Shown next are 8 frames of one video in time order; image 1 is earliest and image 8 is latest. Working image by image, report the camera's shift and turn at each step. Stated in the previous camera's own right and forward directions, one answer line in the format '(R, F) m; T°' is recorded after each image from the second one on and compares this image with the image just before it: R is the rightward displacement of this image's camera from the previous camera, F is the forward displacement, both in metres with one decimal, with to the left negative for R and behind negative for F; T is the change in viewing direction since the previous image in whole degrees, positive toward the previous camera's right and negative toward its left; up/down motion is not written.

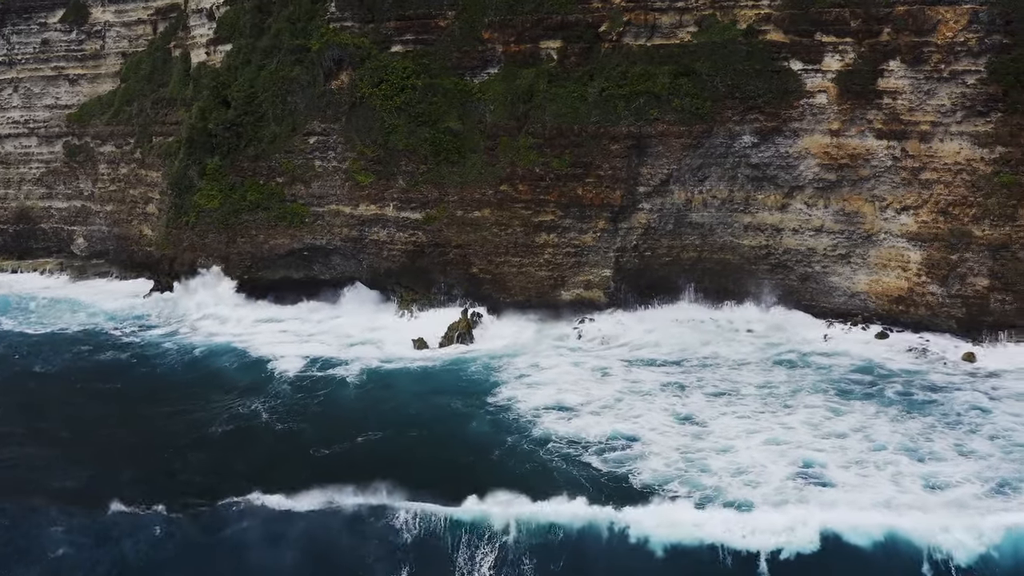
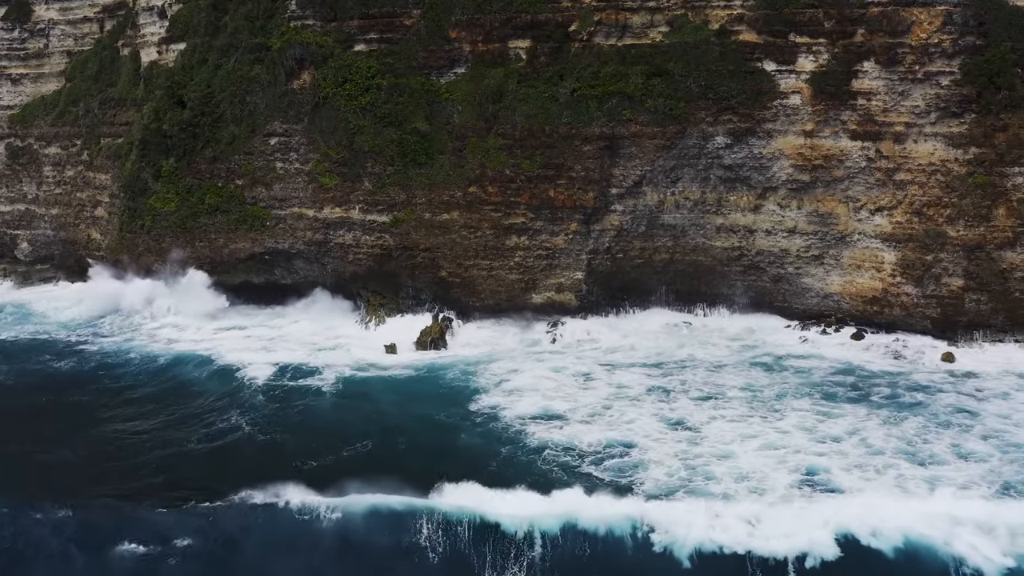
(-0.4, +0.5) m; +3°
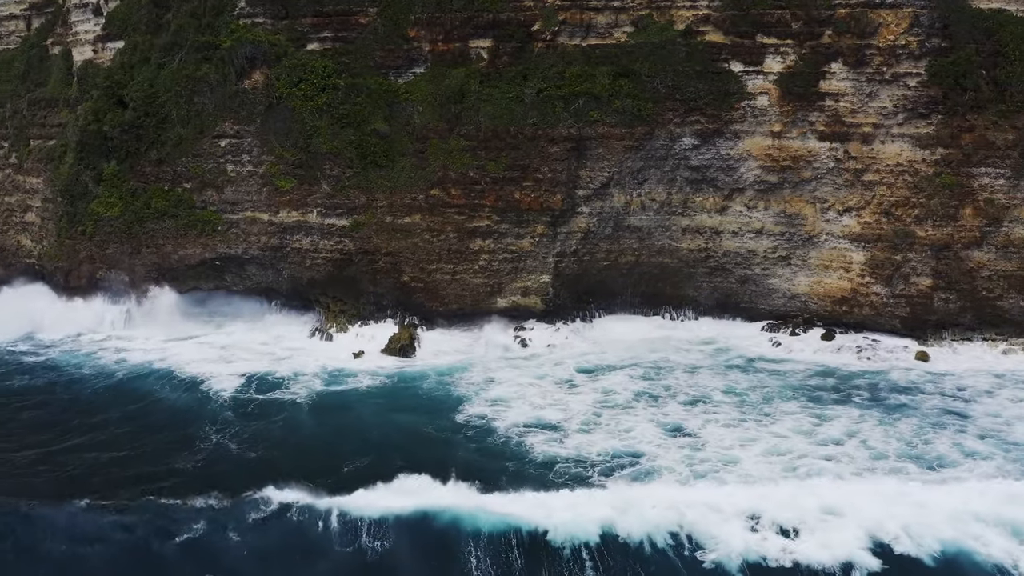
(-0.6, +0.5) m; +4°
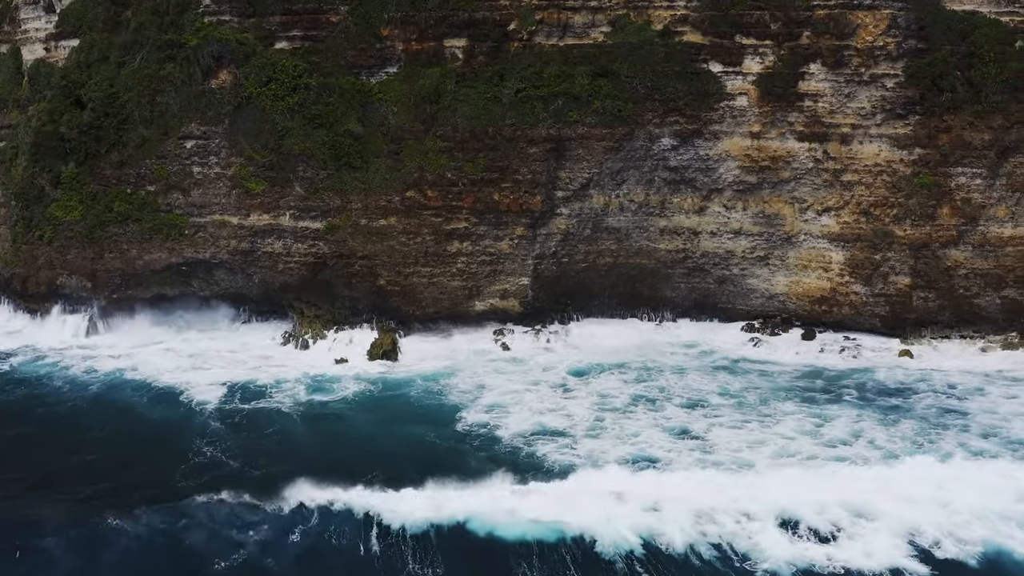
(-0.5, +0.3) m; +3°
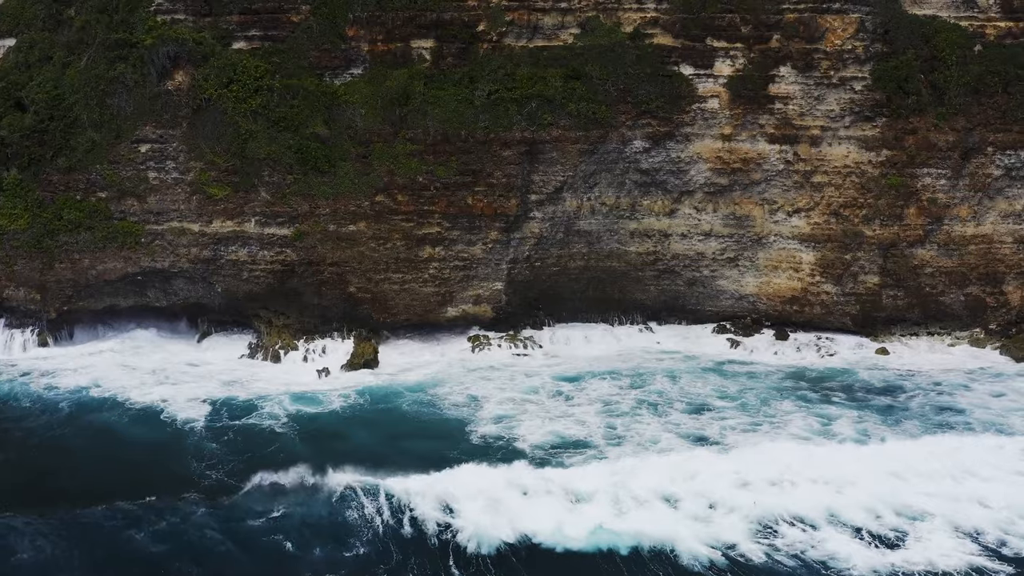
(-0.8, +0.4) m; +4°
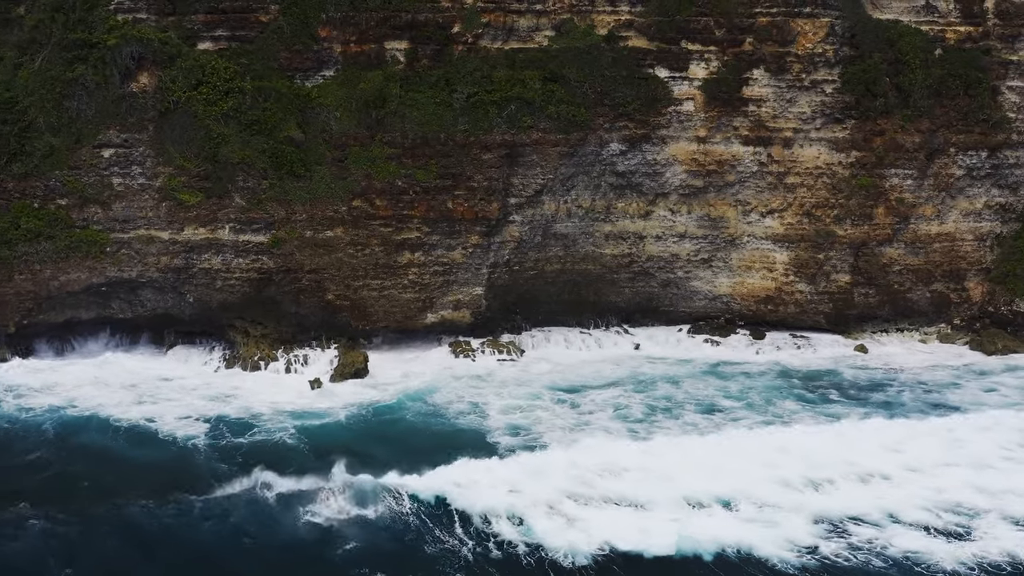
(-0.9, +0.3) m; +4°
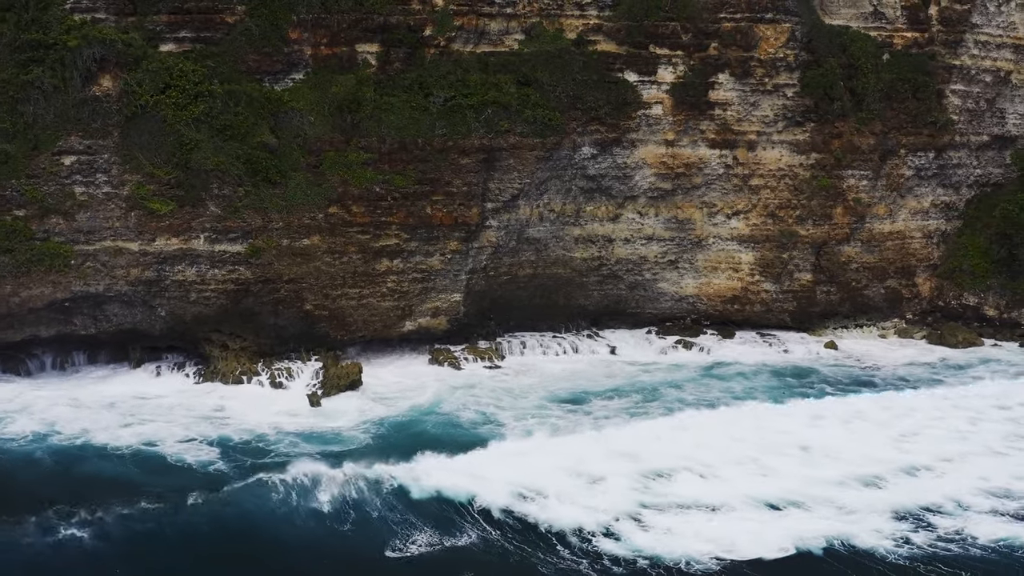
(-1.3, +0.2) m; +5°
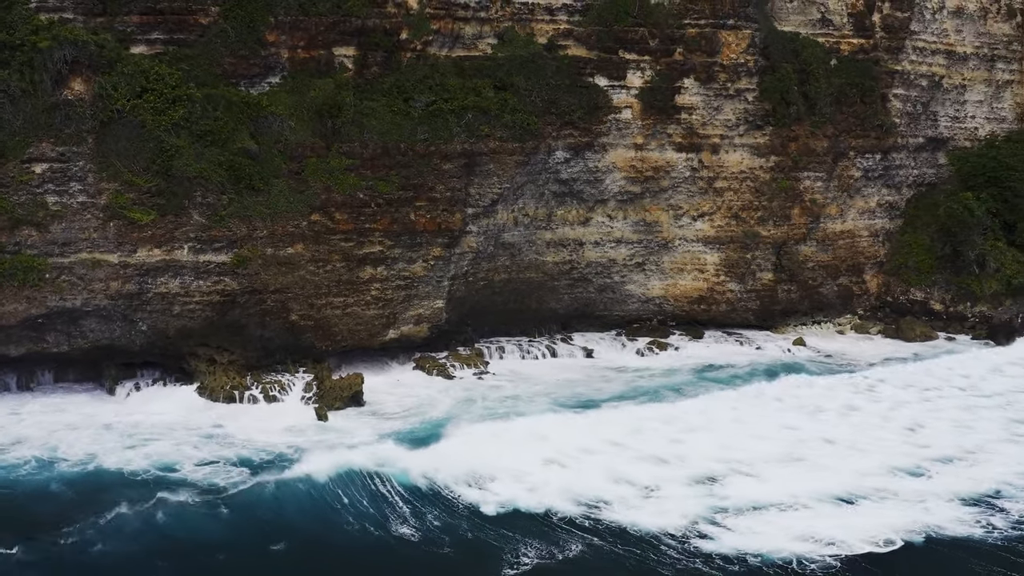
(-1.4, +0.1) m; +5°
